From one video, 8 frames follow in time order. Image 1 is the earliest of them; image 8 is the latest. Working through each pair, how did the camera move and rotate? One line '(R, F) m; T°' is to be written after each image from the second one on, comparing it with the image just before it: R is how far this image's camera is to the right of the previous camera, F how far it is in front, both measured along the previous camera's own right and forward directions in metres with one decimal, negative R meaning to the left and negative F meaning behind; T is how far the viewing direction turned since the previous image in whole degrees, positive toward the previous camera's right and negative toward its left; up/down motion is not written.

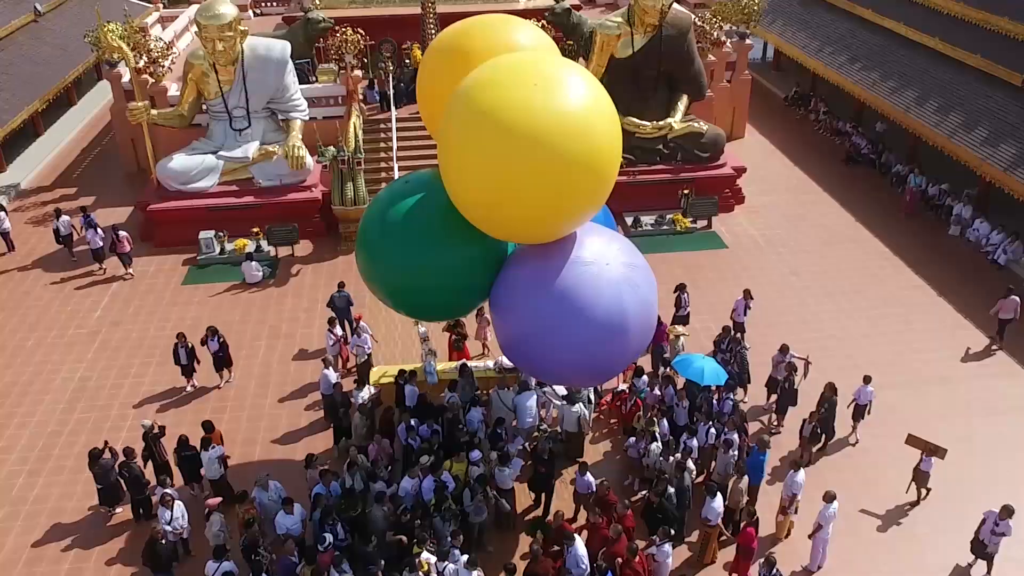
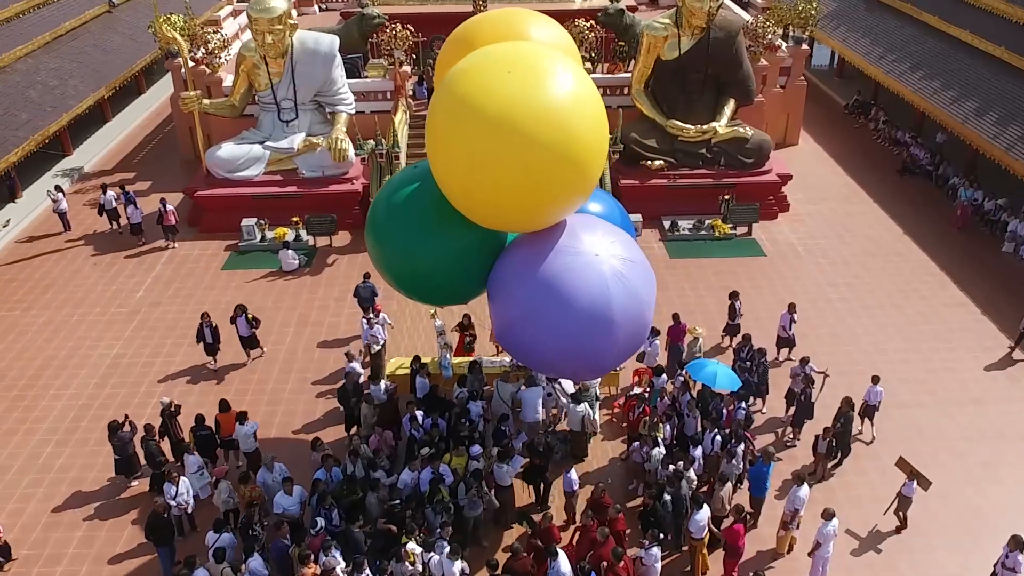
(+0.7, 0.0) m; -4°
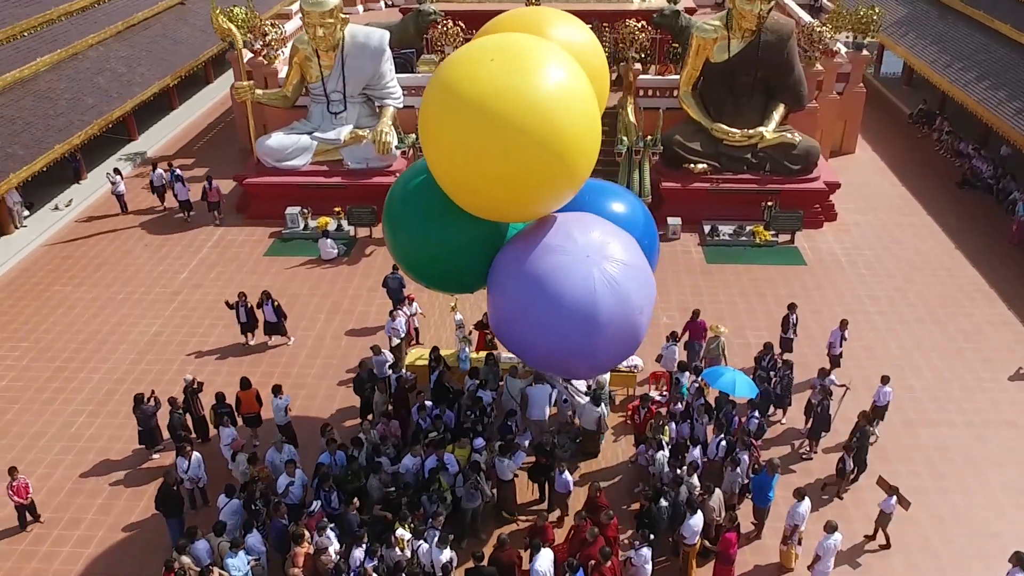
(+0.7, 0.0) m; -5°
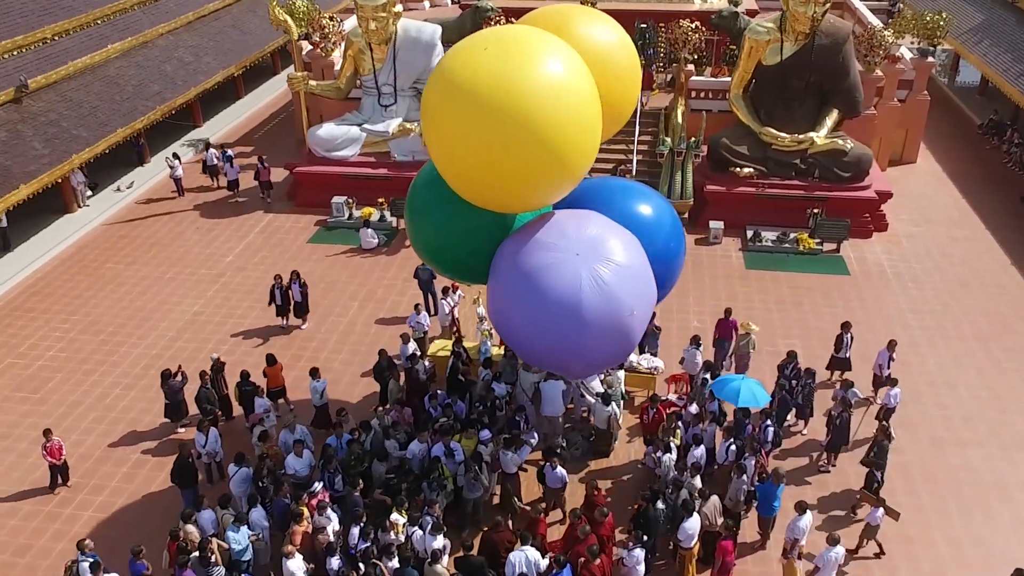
(+0.6, 0.0) m; -5°
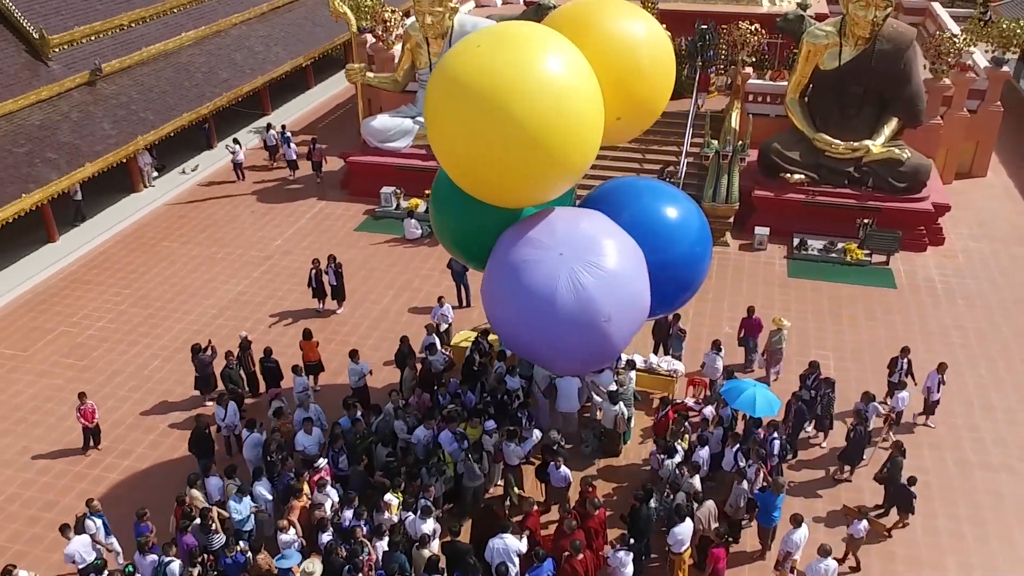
(+0.7, 0.0) m; -5°
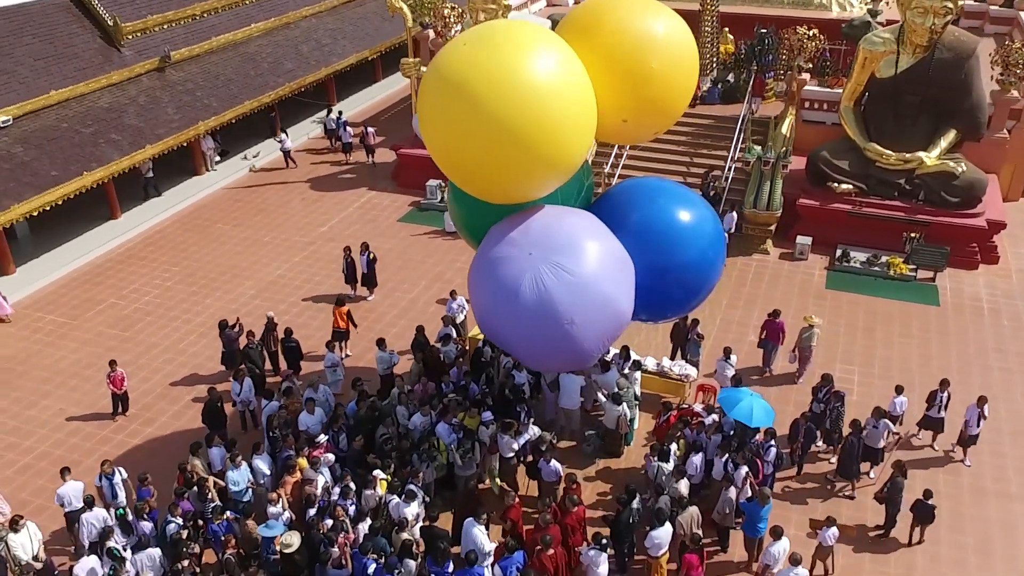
(+0.9, -0.1) m; -5°
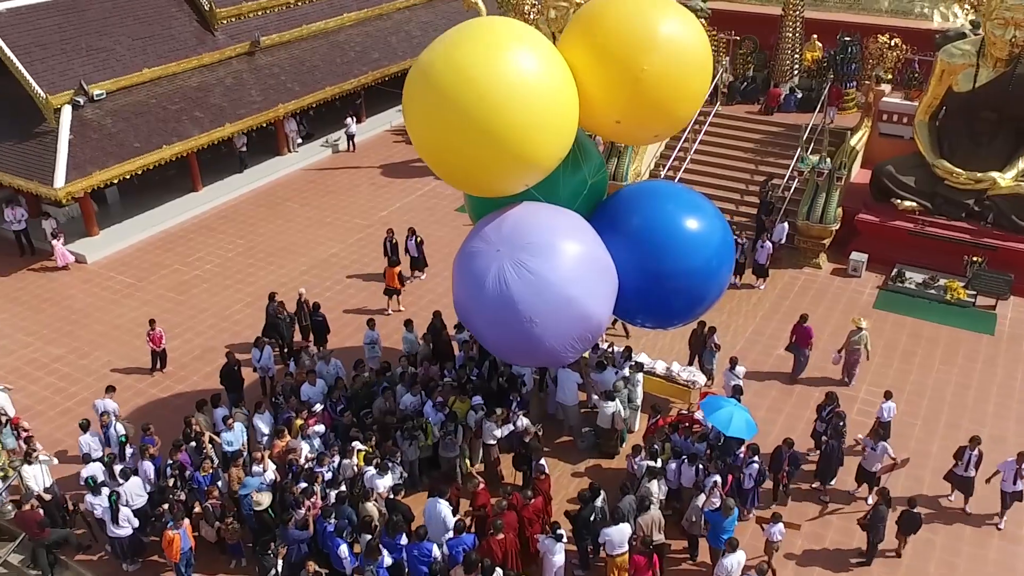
(+1.4, -0.1) m; -8°
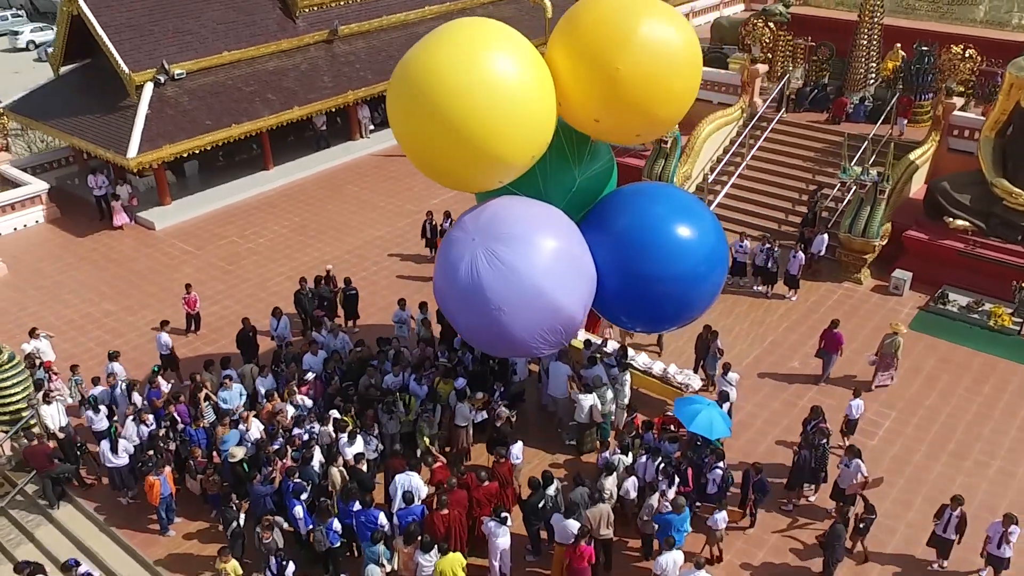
(+1.5, -0.1) m; -8°
